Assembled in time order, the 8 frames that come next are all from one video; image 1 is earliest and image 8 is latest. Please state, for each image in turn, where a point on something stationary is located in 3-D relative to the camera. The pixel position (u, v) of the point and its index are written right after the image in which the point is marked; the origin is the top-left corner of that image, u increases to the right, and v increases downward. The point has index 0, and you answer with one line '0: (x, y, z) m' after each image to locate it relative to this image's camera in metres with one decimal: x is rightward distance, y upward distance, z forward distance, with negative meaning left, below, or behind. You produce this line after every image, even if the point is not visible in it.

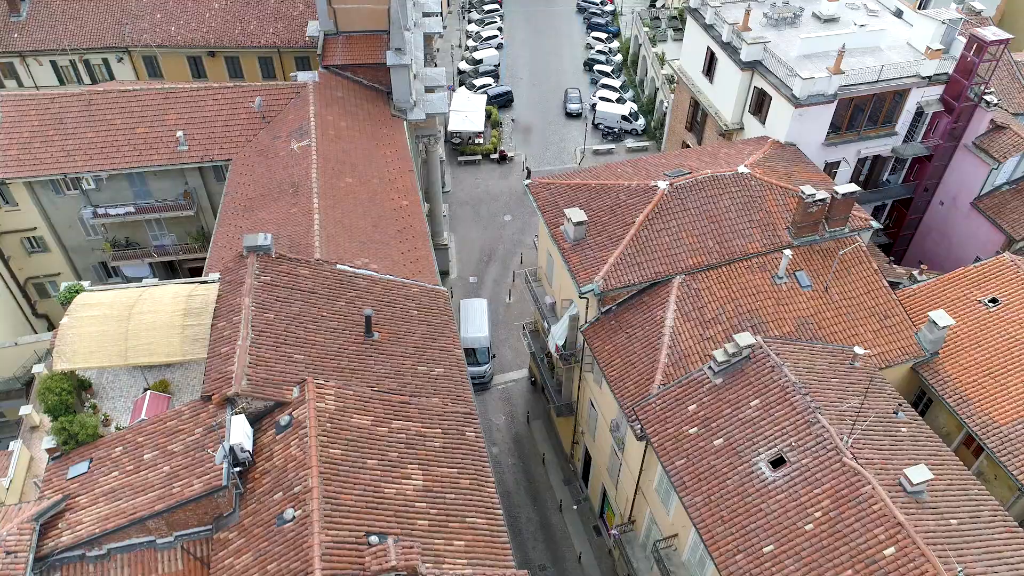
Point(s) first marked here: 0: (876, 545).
0: (+9.4, -6.6, +19.8) m
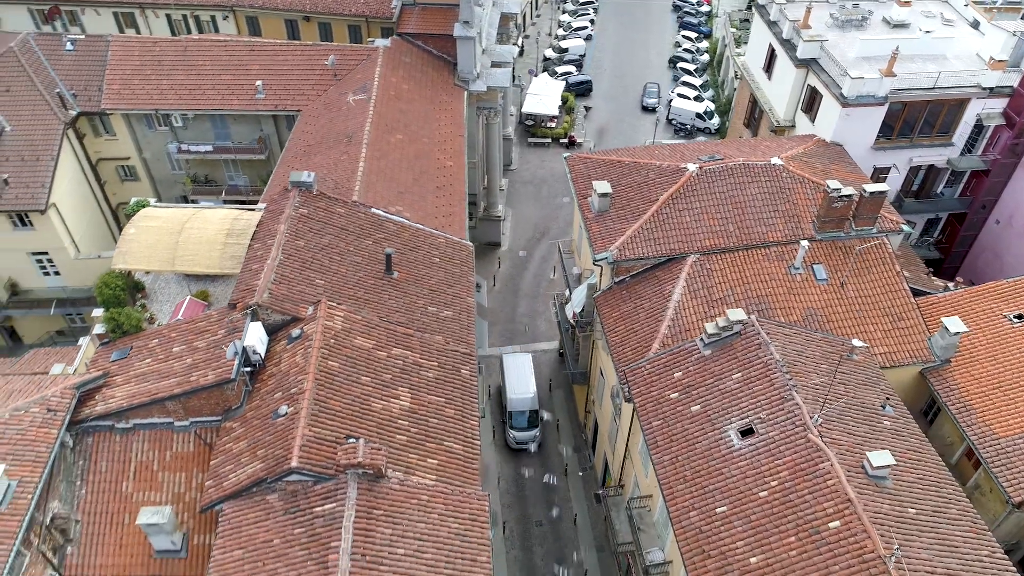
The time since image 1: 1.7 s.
0: (+8.2, -6.0, +20.4) m
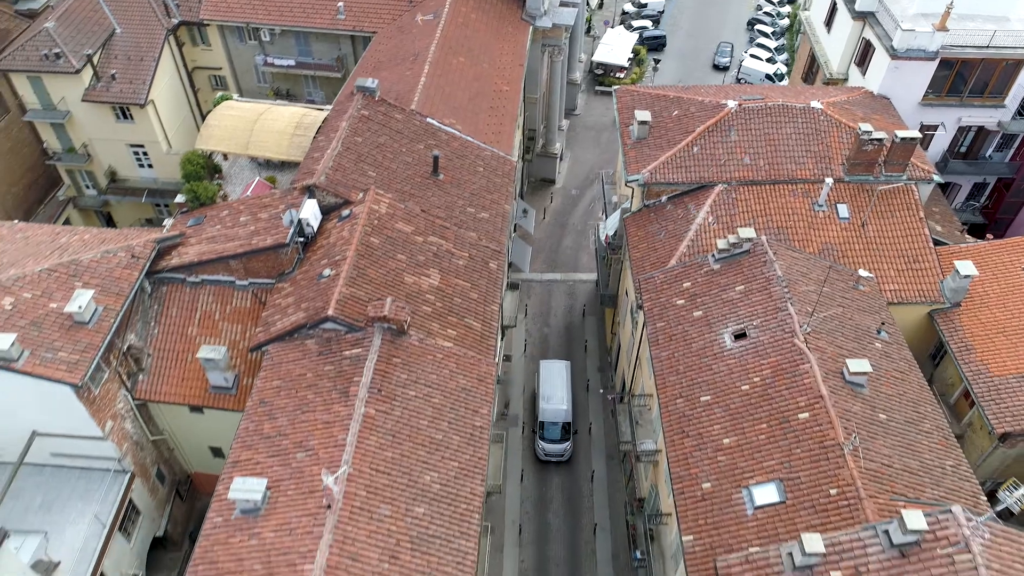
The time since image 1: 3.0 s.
0: (+8.2, -3.4, +22.3) m
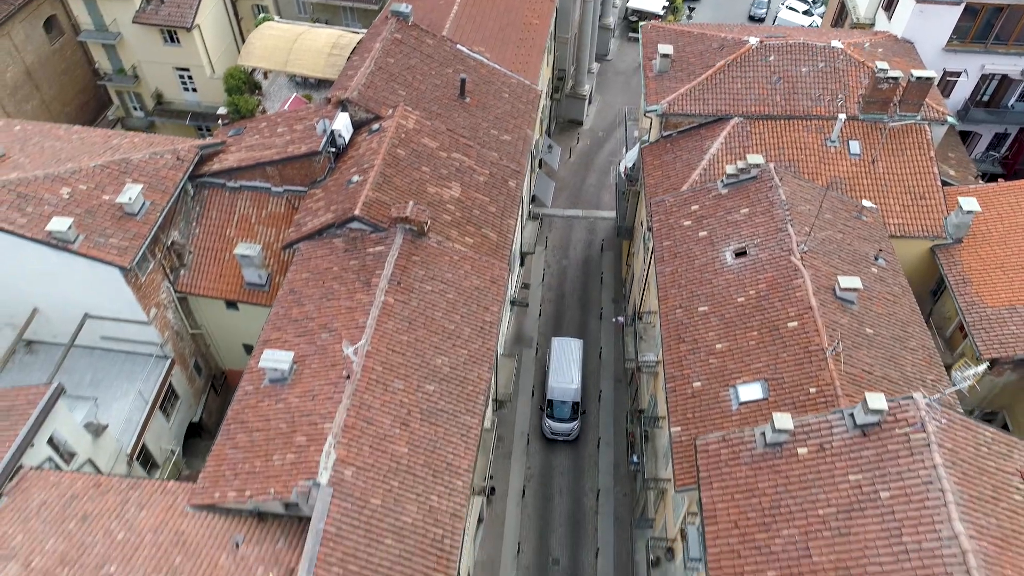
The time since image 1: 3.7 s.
0: (+8.4, -0.9, +23.7) m
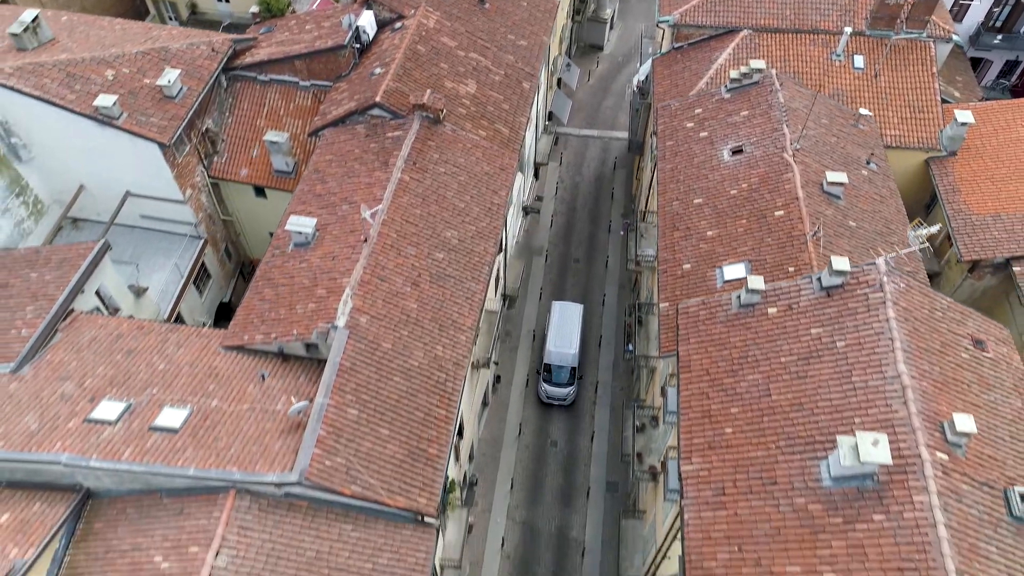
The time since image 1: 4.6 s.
0: (+8.6, +2.7, +25.3) m
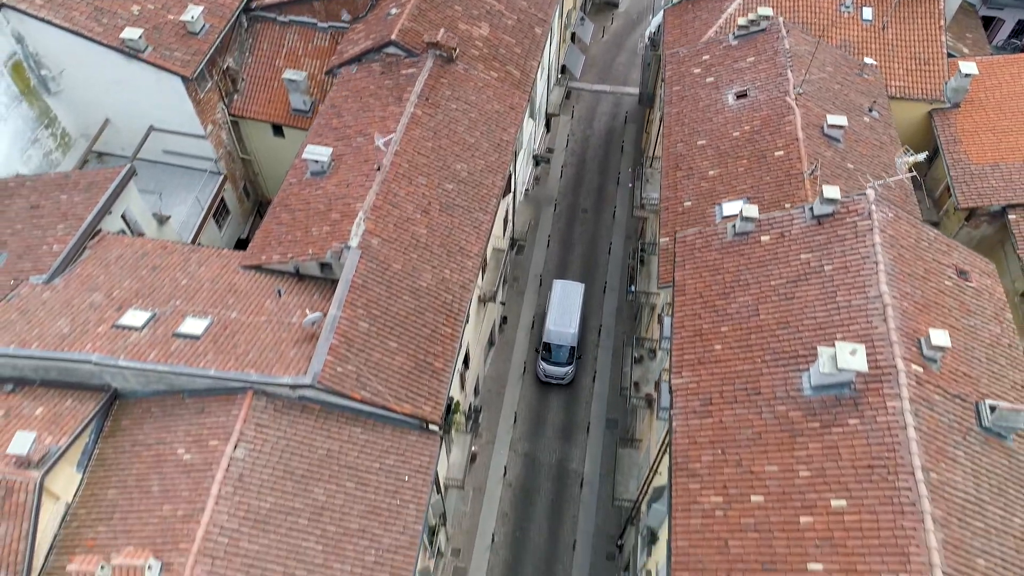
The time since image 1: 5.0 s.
0: (+8.9, +4.8, +26.1) m
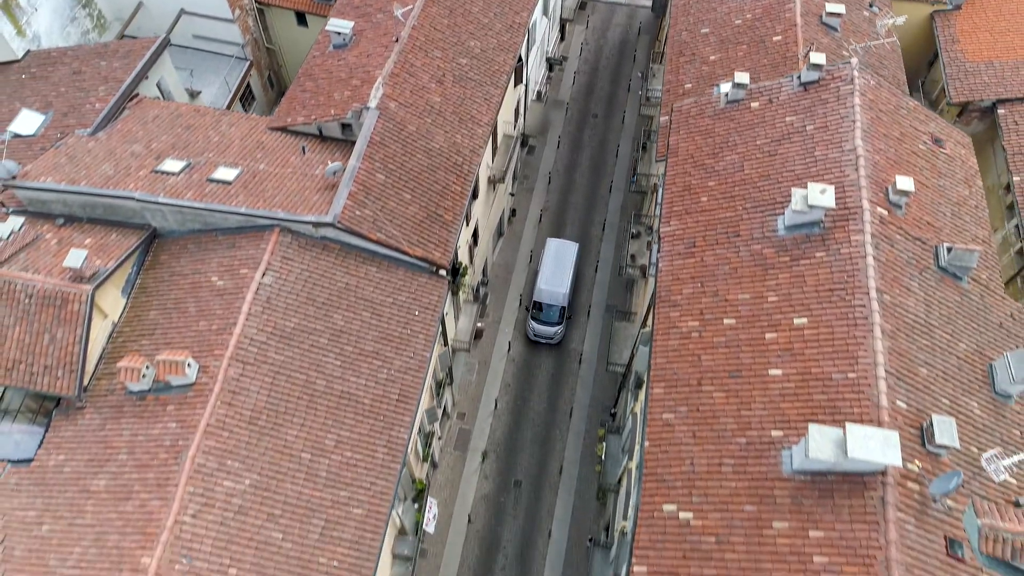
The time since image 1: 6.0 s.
0: (+9.3, +9.1, +27.4) m
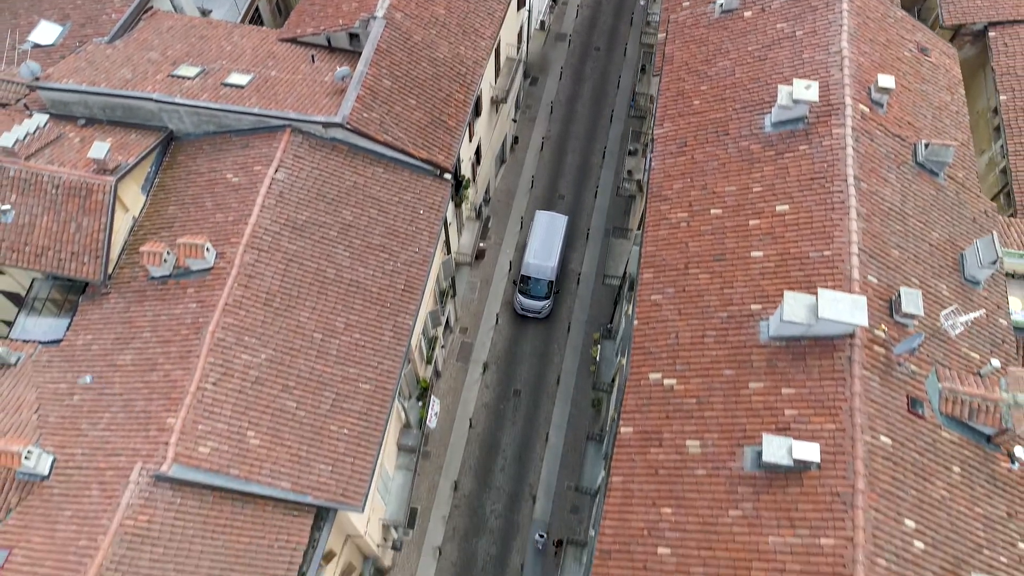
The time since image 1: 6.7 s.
0: (+9.4, +12.3, +28.1) m
